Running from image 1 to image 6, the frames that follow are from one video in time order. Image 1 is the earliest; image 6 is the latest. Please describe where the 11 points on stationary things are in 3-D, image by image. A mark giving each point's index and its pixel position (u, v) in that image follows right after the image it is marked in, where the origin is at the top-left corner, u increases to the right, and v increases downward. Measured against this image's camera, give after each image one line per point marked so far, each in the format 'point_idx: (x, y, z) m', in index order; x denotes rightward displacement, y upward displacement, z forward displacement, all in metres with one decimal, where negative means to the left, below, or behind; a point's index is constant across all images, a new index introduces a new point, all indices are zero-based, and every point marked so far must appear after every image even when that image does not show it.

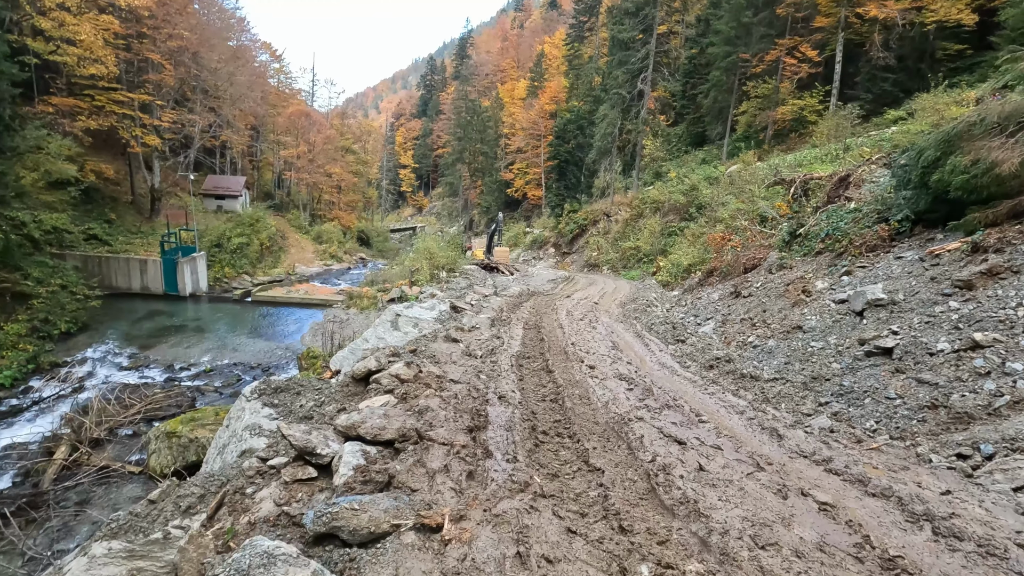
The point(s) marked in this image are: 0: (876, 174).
0: (+6.1, +1.9, +9.0) m
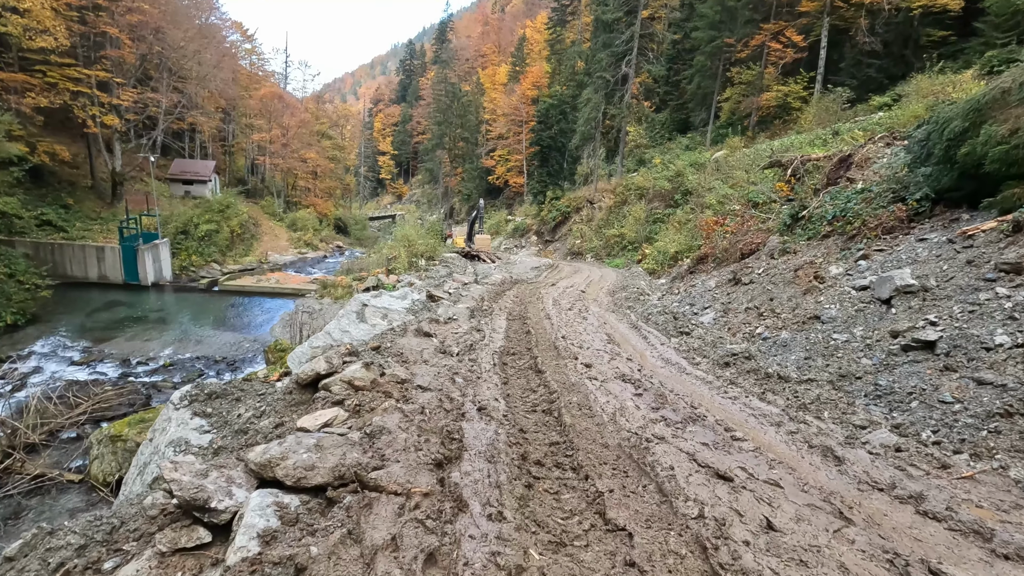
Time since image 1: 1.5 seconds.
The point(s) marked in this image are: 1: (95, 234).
0: (+5.8, +2.1, +8.5) m
1: (-15.6, +2.0, +20.0) m
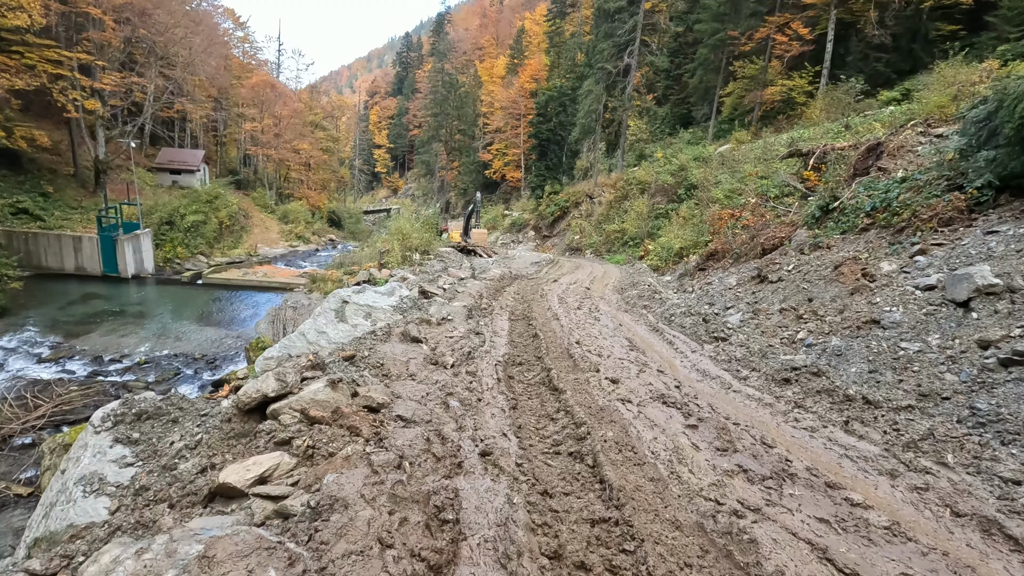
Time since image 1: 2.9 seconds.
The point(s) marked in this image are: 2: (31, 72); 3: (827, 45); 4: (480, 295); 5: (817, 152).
0: (+5.9, +2.1, +7.8) m
1: (-15.6, +2.3, +19.1) m
2: (-17.5, +7.9, +19.5) m
3: (+11.3, +8.7, +19.2) m
4: (-0.4, -0.1, +7.2) m
5: (+5.9, +2.6, +10.3) m
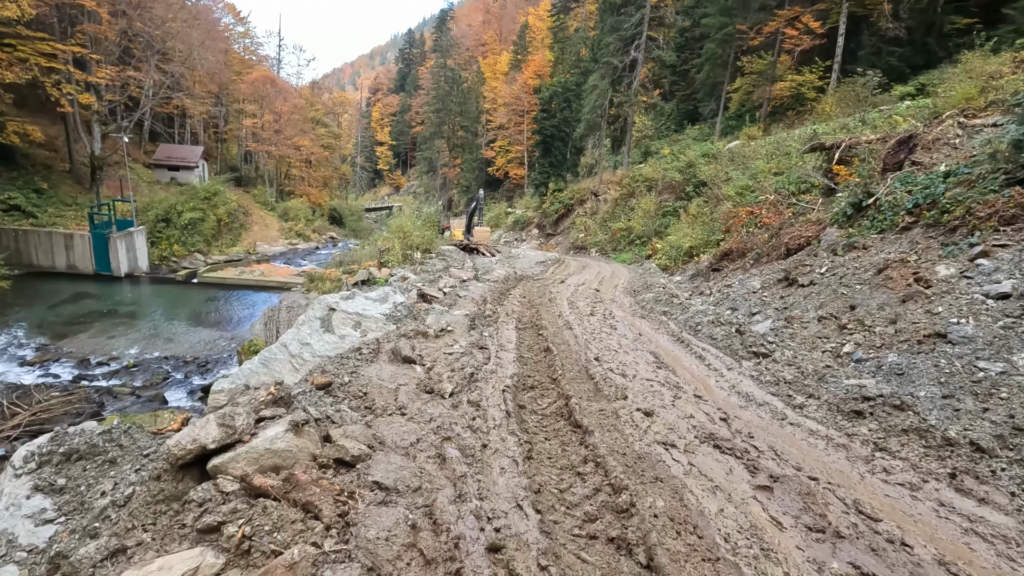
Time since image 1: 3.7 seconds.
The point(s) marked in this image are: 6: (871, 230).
0: (+6.0, +2.1, +7.2) m
1: (-15.5, +2.3, +18.6) m
2: (-17.4, +7.9, +19.0) m
3: (+11.4, +8.7, +18.6) m
4: (-0.4, -0.1, +6.6) m
5: (+6.0, +2.6, +9.7) m
6: (+4.1, +0.7, +6.0) m
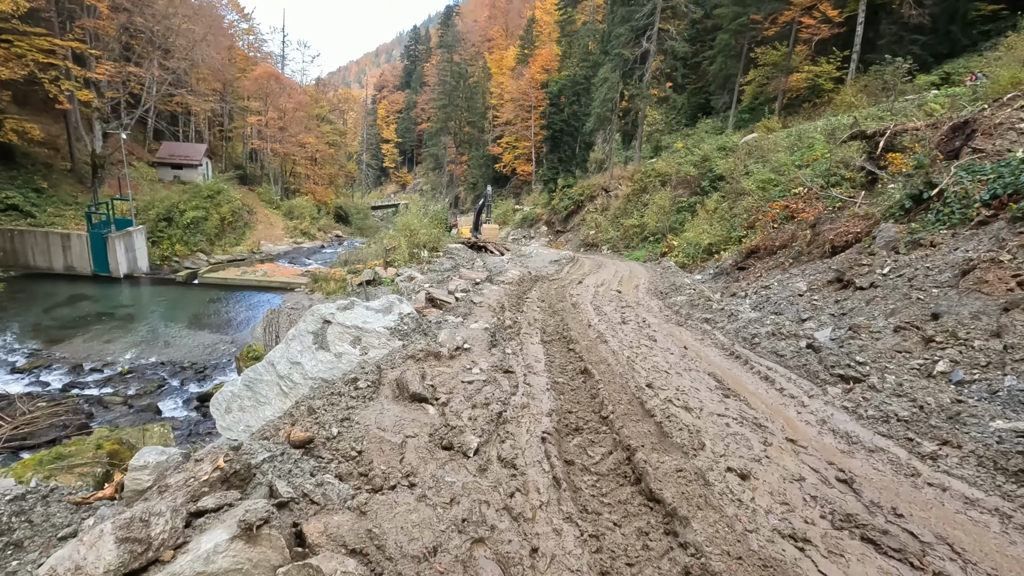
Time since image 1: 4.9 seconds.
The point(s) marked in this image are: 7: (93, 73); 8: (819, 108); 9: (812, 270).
0: (+6.2, +2.0, +6.5) m
1: (-15.1, +2.3, +18.1) m
2: (-17.1, +7.9, +18.5) m
3: (+11.7, +8.8, +17.8) m
4: (-0.1, -0.2, +6.0) m
5: (+6.2, +2.6, +9.0) m
6: (+4.3, +0.6, +5.3) m
7: (-15.7, +8.0, +19.9) m
8: (+11.5, +6.7, +19.7) m
9: (+3.6, +0.2, +6.5) m
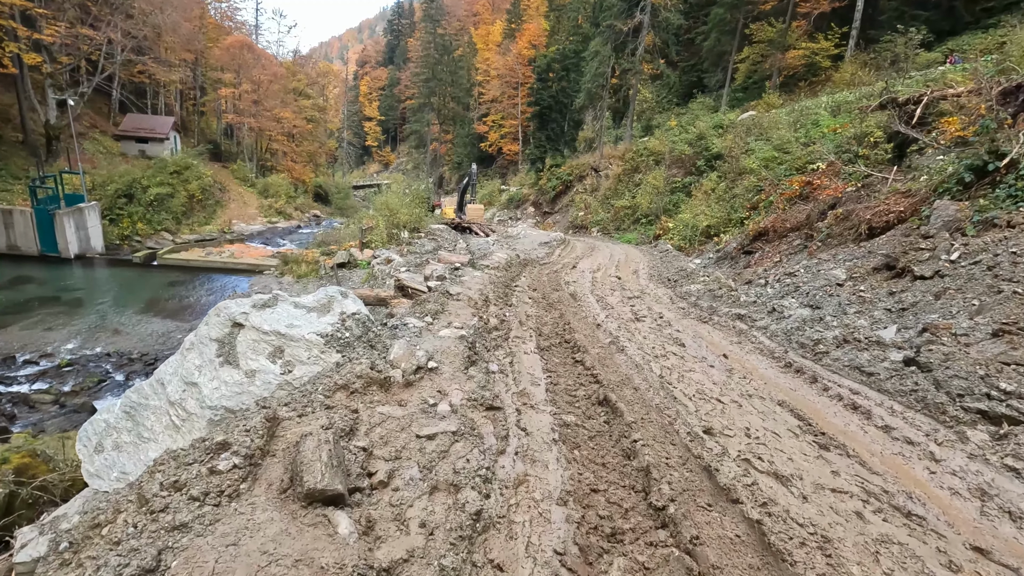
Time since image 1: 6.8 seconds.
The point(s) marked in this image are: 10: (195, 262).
0: (+6.0, +2.2, +5.5) m
1: (-15.6, +2.9, +16.6) m
2: (-17.5, +8.5, +16.7) m
3: (+11.3, +9.2, +16.8) m
4: (-0.3, -0.1, +5.0) m
5: (+6.0, +2.8, +8.0) m
6: (+4.2, +0.7, +4.4) m
7: (-16.1, +8.7, +18.2) m
8: (+11.1, +7.2, +18.7) m
9: (+3.5, +0.3, +5.5) m
10: (-9.6, +0.8, +16.2) m
